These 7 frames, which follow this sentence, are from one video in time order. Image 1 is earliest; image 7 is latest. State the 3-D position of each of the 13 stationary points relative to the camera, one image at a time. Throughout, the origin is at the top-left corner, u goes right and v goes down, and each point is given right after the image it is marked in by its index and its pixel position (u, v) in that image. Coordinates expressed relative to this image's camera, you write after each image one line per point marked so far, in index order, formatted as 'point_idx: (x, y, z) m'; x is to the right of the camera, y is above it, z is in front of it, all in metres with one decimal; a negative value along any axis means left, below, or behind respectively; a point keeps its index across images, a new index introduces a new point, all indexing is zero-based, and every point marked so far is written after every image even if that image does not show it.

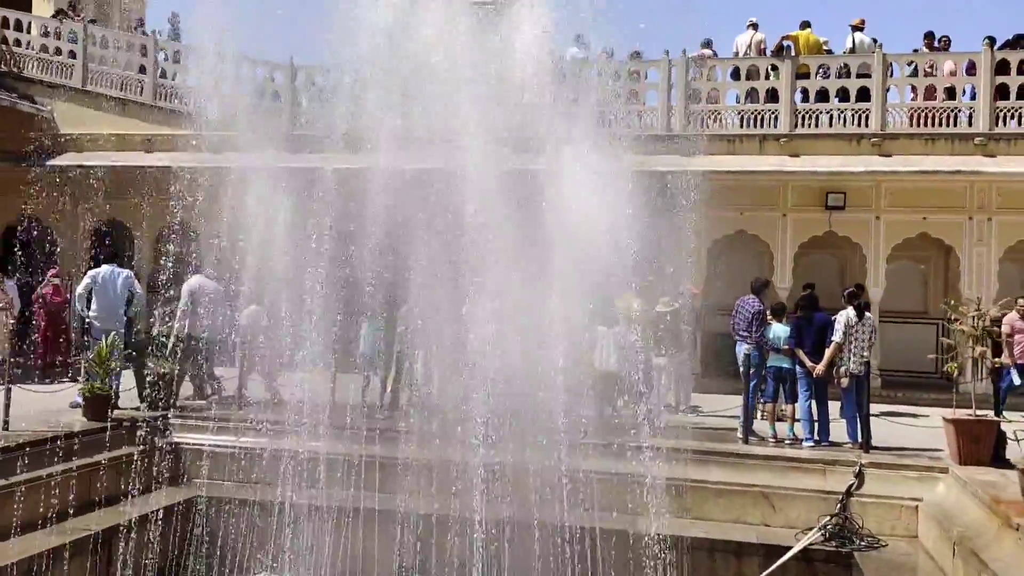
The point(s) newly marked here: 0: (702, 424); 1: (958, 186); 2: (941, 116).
0: (+1.8, -1.3, +9.0) m
1: (+5.5, +1.3, +12.1) m
2: (+5.4, +2.2, +12.4) m
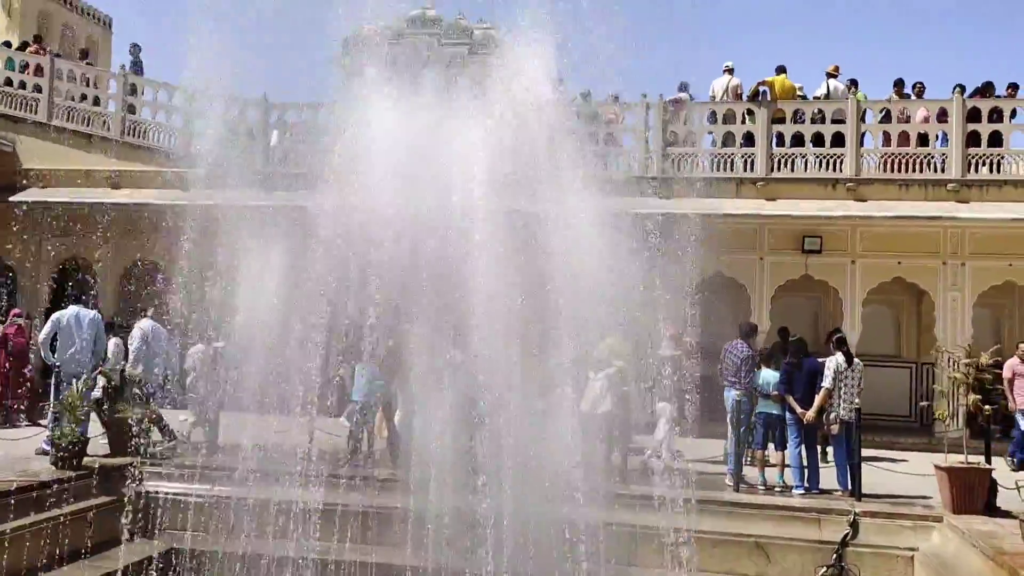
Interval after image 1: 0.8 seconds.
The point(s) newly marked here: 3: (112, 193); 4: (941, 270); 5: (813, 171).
0: (+1.6, -1.7, +8.9) m
1: (+5.3, +0.7, +12.2) m
2: (+5.1, +1.6, +12.5) m
3: (-5.4, +1.3, +13.2) m
4: (+5.4, +0.2, +12.2) m
5: (+3.9, +1.5, +12.6) m
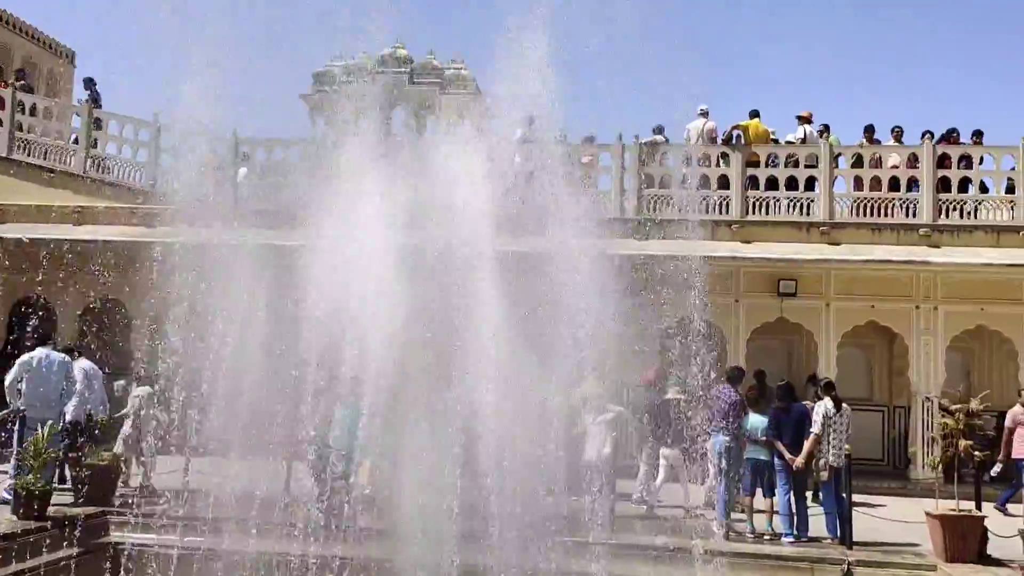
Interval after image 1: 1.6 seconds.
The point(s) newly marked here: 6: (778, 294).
0: (+1.4, -2.1, +8.7) m
1: (+4.9, +0.2, +12.3) m
2: (+4.8, +1.1, +12.6) m
3: (-5.8, +0.8, +12.8) m
4: (+5.1, -0.3, +12.2) m
5: (+3.5, +1.0, +12.6) m
6: (+3.3, -0.1, +12.2) m
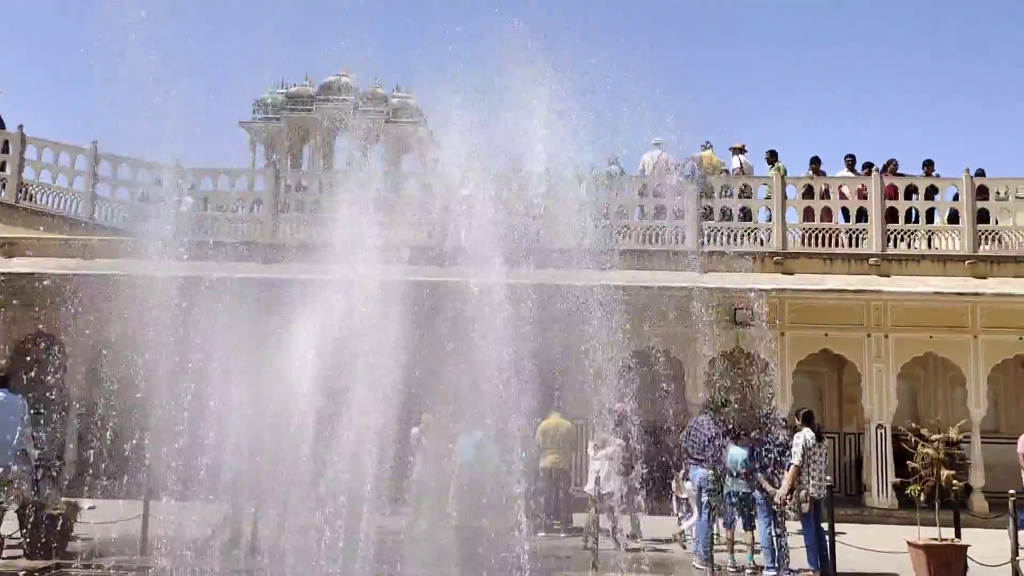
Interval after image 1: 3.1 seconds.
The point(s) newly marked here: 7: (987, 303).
0: (+1.2, -2.3, +8.6) m
1: (+4.4, -0.2, +12.5) m
2: (+4.3, +0.7, +12.8) m
3: (-6.3, +0.3, +12.2) m
4: (+4.5, -0.7, +12.4) m
5: (+3.0, +0.6, +12.8) m
6: (+2.8, -0.4, +12.3) m
7: (+6.0, -0.2, +12.3) m
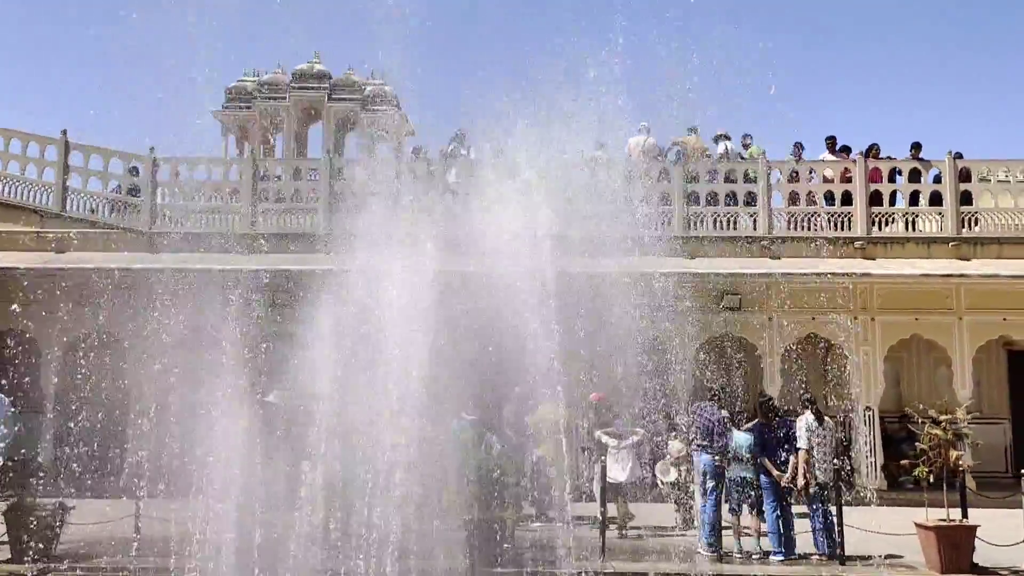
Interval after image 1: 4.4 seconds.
0: (+1.2, -2.2, +8.5) m
1: (+4.2, 0.0, +12.5) m
2: (+4.1, +0.9, +12.8) m
3: (-6.5, +0.4, +11.8) m
4: (+4.4, -0.5, +12.5) m
5: (+2.8, +0.8, +12.7) m
6: (+2.6, -0.2, +12.2) m
7: (+5.8, 0.0, +12.3) m
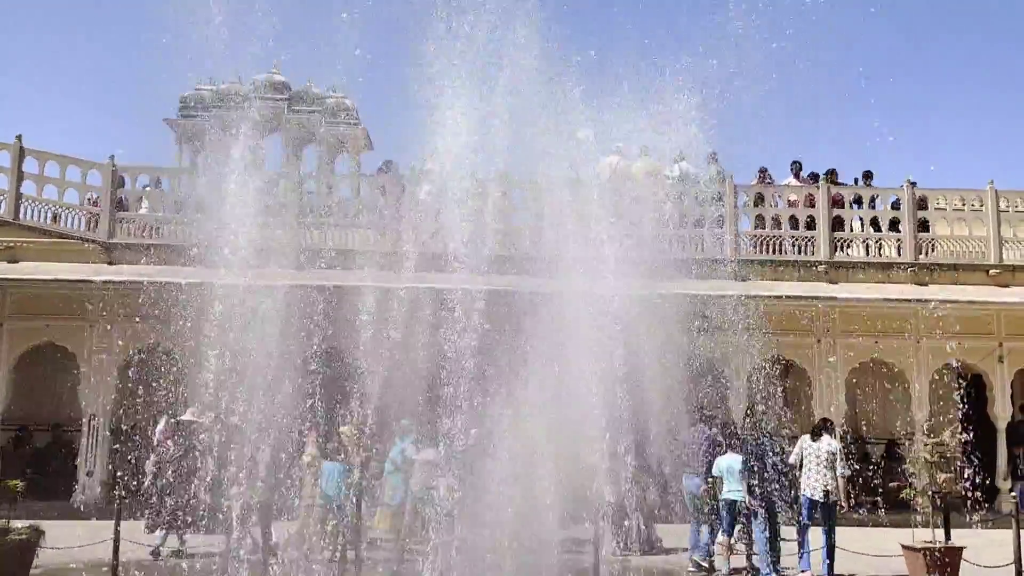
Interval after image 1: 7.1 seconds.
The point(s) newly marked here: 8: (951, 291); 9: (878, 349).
0: (+1.1, -2.4, +8.5) m
1: (+3.9, -0.3, +12.7) m
2: (+3.7, +0.6, +13.0) m
3: (-6.8, +0.3, +11.2) m
4: (+4.0, -0.8, +12.7) m
5: (+2.4, +0.5, +12.8) m
6: (+2.3, -0.5, +12.3) m
7: (+5.4, -0.3, +12.7) m
8: (+5.8, 0.0, +12.8) m
9: (+4.8, -0.8, +12.7) m
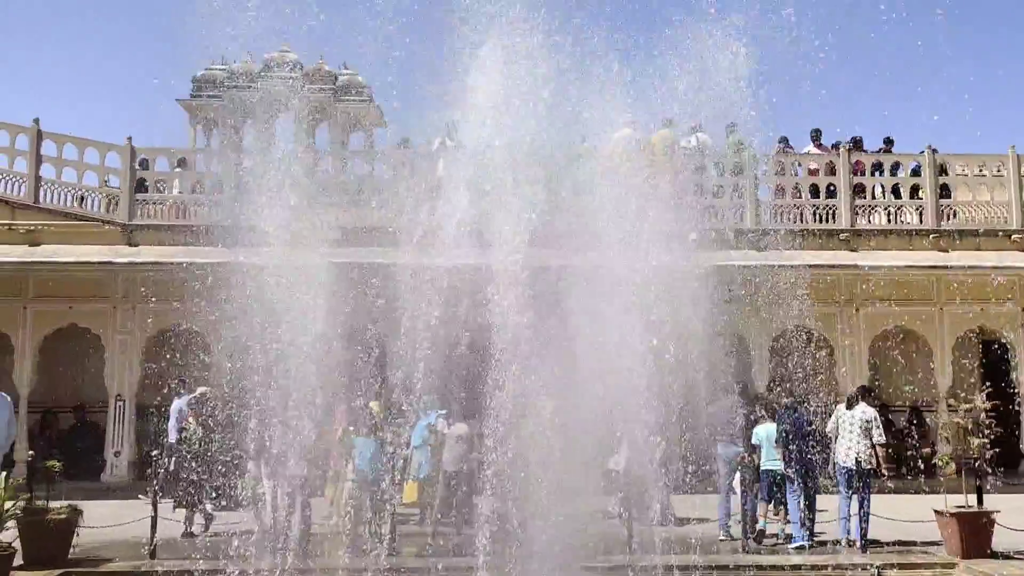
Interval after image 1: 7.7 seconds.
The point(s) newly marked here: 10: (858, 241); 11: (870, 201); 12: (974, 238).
0: (+1.4, -2.1, +8.5) m
1: (+4.1, +0.1, +12.7) m
2: (+3.9, +1.0, +13.0) m
3: (-6.5, +0.4, +11.3) m
4: (+4.2, -0.4, +12.7) m
5: (+2.7, +0.9, +12.8) m
6: (+2.6, -0.1, +12.3) m
7: (+5.7, +0.2, +12.6) m
8: (+6.0, +0.4, +12.7) m
9: (+5.0, -0.4, +12.7) m
10: (+4.6, +0.6, +12.9) m
11: (+4.8, +1.2, +13.0) m
12: (+6.1, +0.7, +13.0) m
